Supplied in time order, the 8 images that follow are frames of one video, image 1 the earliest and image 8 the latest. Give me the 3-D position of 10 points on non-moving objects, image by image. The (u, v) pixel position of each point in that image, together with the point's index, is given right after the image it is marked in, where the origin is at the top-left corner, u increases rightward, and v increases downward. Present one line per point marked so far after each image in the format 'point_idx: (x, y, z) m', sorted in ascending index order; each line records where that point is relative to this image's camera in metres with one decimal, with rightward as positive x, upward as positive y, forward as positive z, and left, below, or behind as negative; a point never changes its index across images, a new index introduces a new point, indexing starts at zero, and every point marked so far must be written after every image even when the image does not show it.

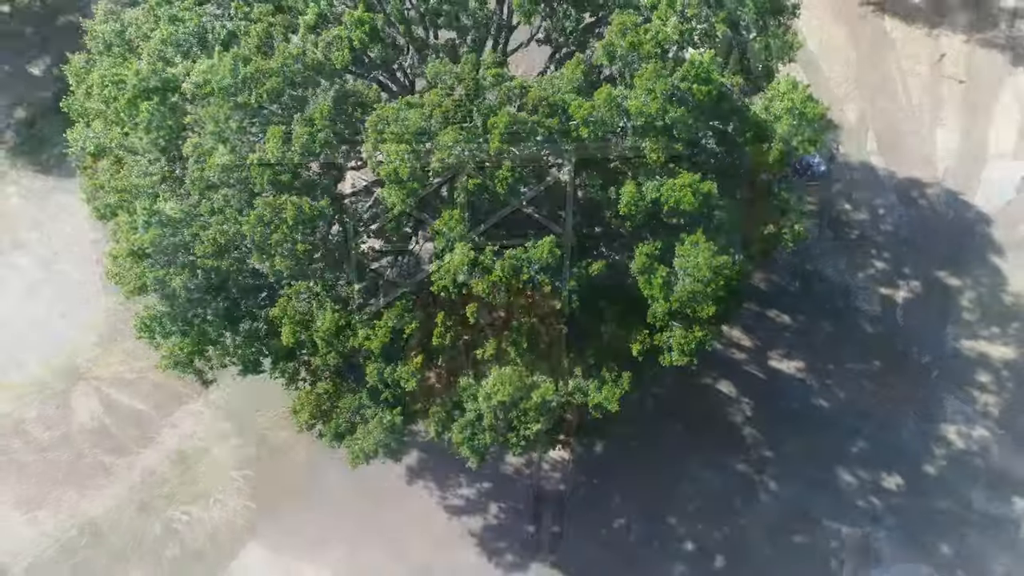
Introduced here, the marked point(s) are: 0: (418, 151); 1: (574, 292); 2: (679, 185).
0: (-2.4, +3.5, +18.4) m
1: (+1.6, -0.1, +19.3) m
2: (+4.4, +2.7, +19.1) m
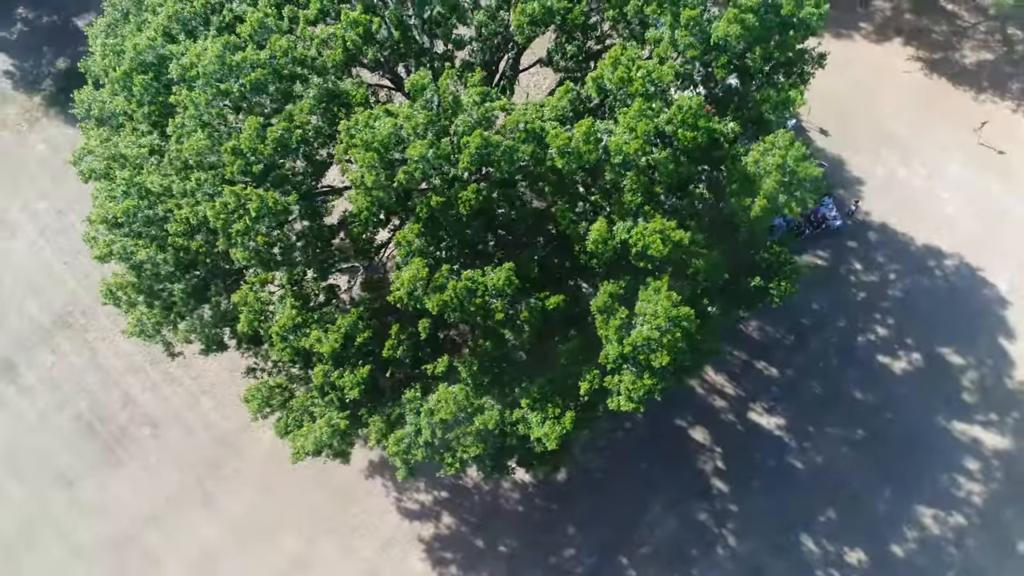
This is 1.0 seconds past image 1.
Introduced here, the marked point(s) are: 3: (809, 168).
0: (-3.2, +3.2, +18.2) m
1: (+0.4, -0.9, +18.9) m
2: (+3.5, +1.5, +18.6) m
3: (+8.1, +3.3, +19.6) m
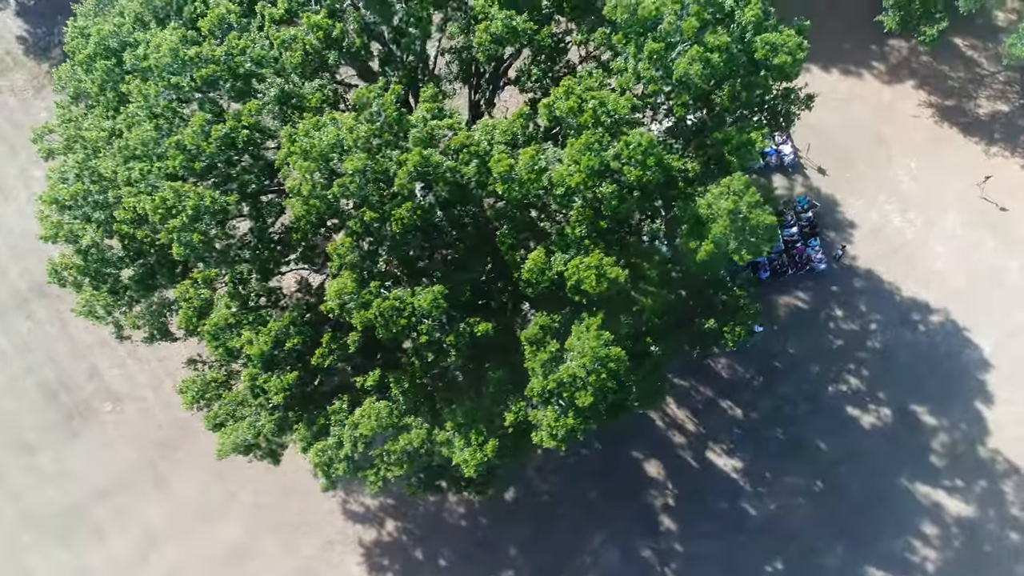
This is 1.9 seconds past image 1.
0: (-4.7, +2.9, +18.0) m
1: (-1.5, -1.5, +18.6) m
2: (+1.8, +0.5, +18.1) m
3: (+6.6, +1.9, +19.0) m
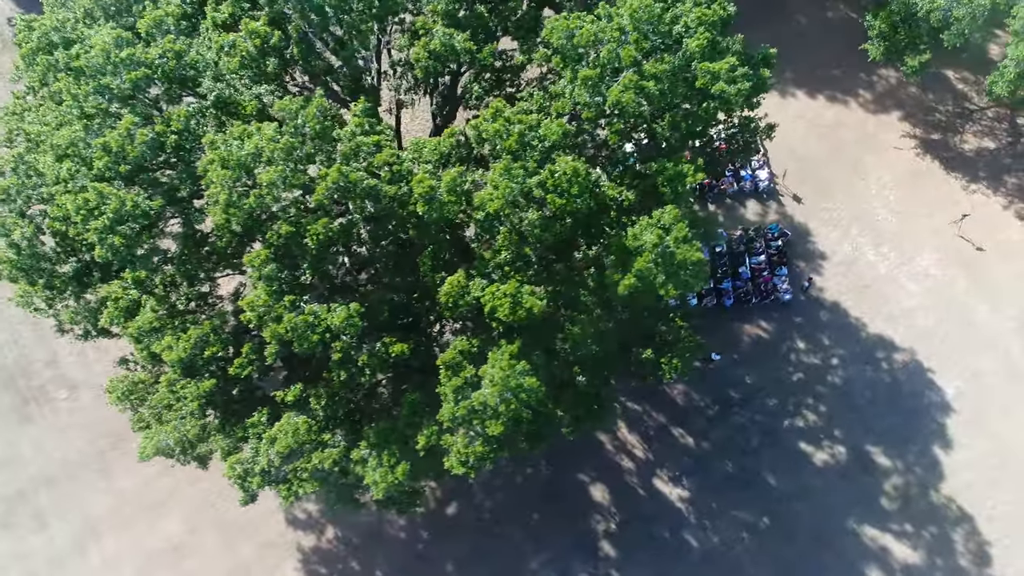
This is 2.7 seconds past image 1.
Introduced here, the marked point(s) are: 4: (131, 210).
0: (-6.6, +2.6, +17.8) m
1: (-3.7, -2.0, +18.4) m
2: (-0.3, -0.1, +17.8) m
3: (+4.6, +0.9, +18.5) m
4: (-9.9, +2.0, +18.6) m
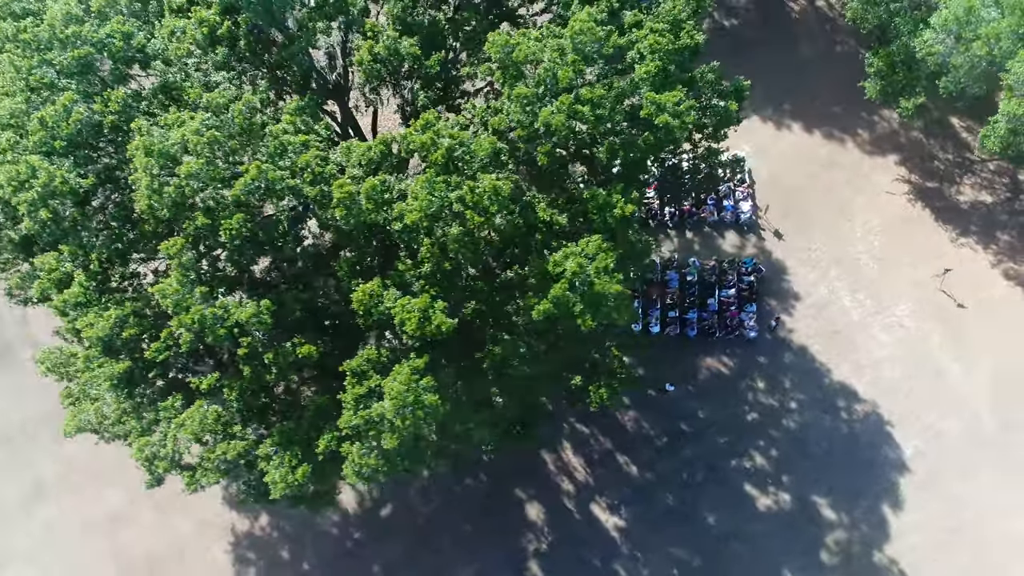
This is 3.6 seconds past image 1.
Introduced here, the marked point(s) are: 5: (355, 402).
0: (-8.5, +2.9, +17.9) m
1: (-6.1, -2.0, +18.3) m
2: (-2.5, -0.5, +17.6) m
3: (+2.4, +0.1, +18.1) m
4: (-11.8, +2.7, +18.7) m
5: (-3.9, -2.9, +18.0) m
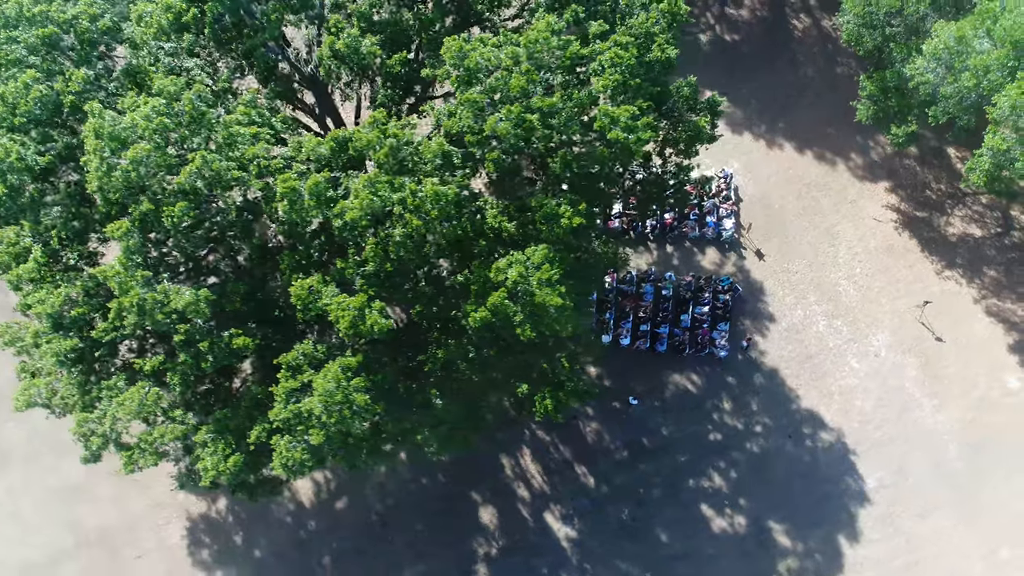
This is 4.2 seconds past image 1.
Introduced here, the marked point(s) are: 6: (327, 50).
0: (-9.9, +3.4, +18.0) m
1: (-7.8, -1.7, +18.4) m
2: (-4.1, -0.4, +17.6) m
3: (+0.9, -0.2, +18.0) m
4: (-13.1, +3.4, +19.0) m
5: (-5.7, -2.7, +18.1) m
6: (-5.0, +6.4, +19.3) m
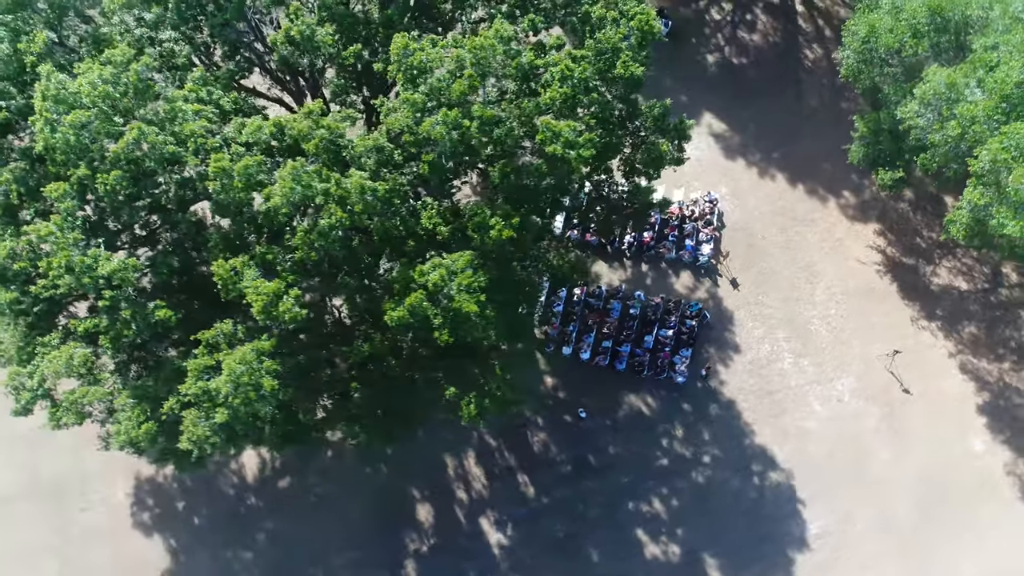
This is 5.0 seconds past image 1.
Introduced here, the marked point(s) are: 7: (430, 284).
0: (-11.5, +4.4, +18.4) m
1: (-10.0, -0.9, +18.7) m
2: (-6.2, 0.0, +17.7) m
3: (-1.2, -0.4, +17.9) m
4: (-14.7, +4.7, +19.5) m
5: (-8.0, -2.2, +18.3) m
6: (-6.3, +6.9, +19.5) m
7: (-2.1, +0.1, +18.1) m
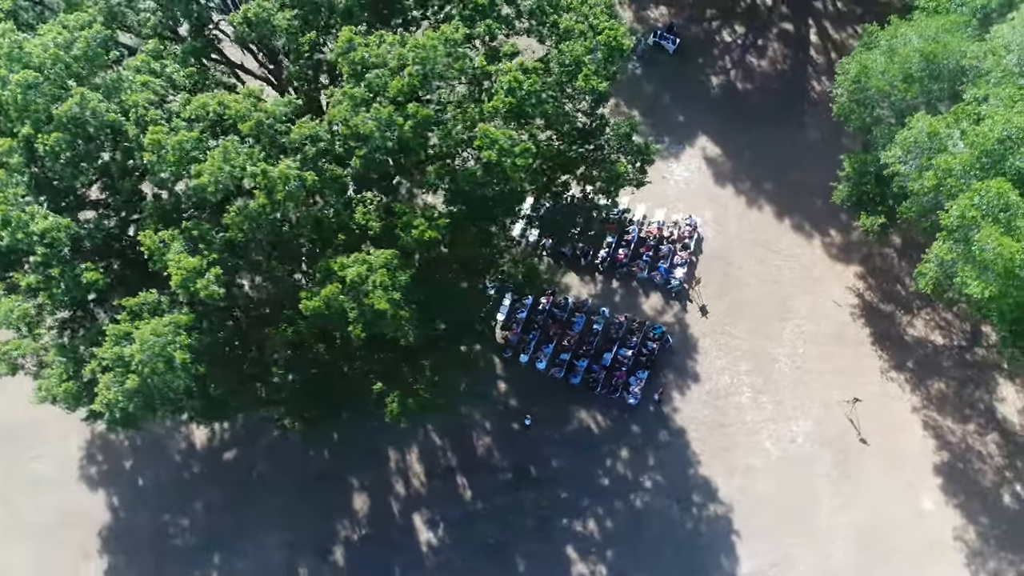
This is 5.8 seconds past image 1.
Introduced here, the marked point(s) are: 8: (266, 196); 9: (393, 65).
0: (-13.0, +5.6, +18.8) m
1: (-12.1, +0.2, +19.1) m
2: (-8.3, +0.6, +18.0) m
3: (-3.3, -0.3, +17.9) m
4: (-16.1, +6.3, +20.1) m
5: (-10.3, -1.3, +18.6) m
6: (-7.5, +7.5, +19.6) m
7: (-4.2, +0.2, +18.2) m
8: (-5.9, +2.3, +17.8) m
9: (-2.9, +5.7, +18.3) m
